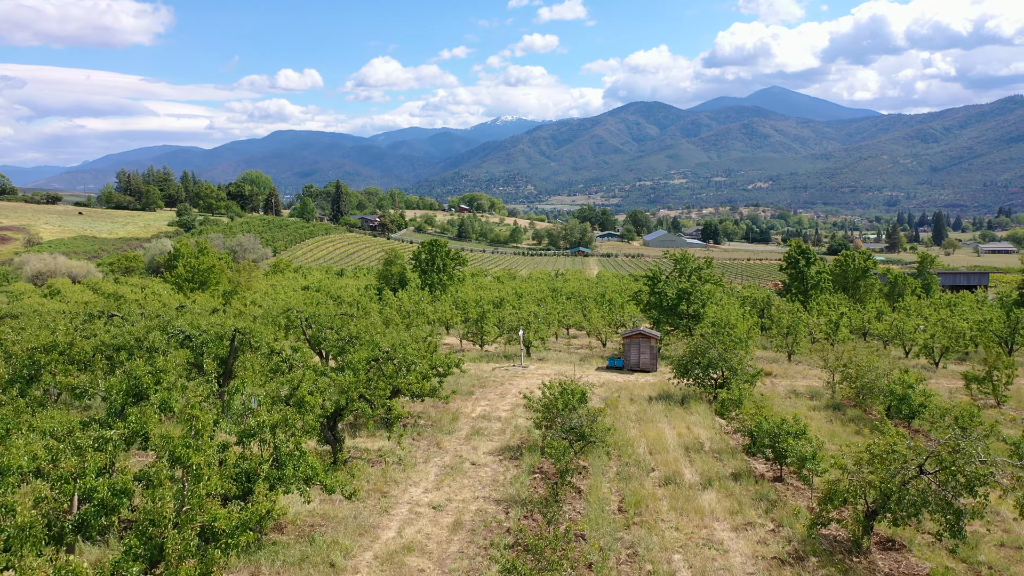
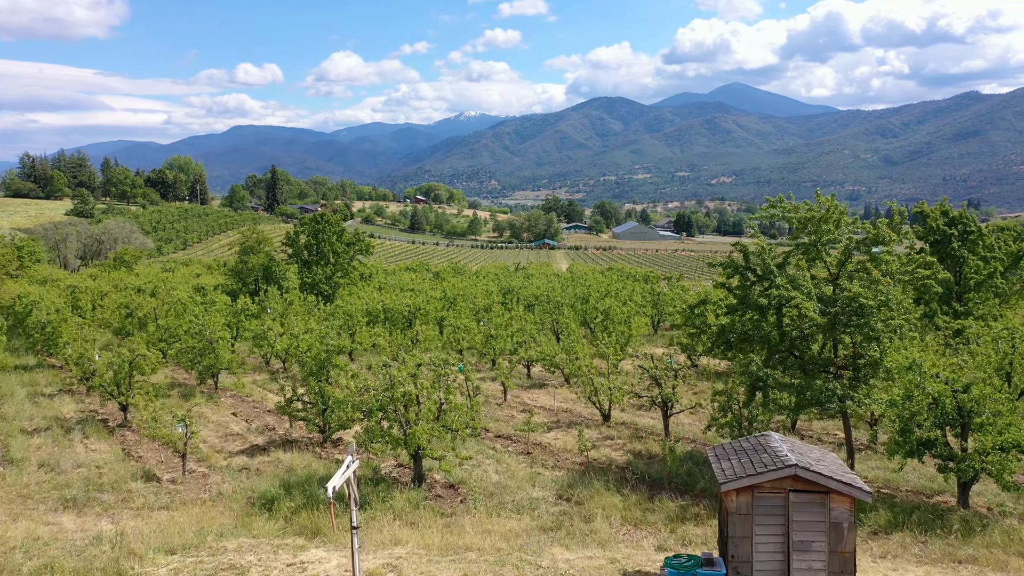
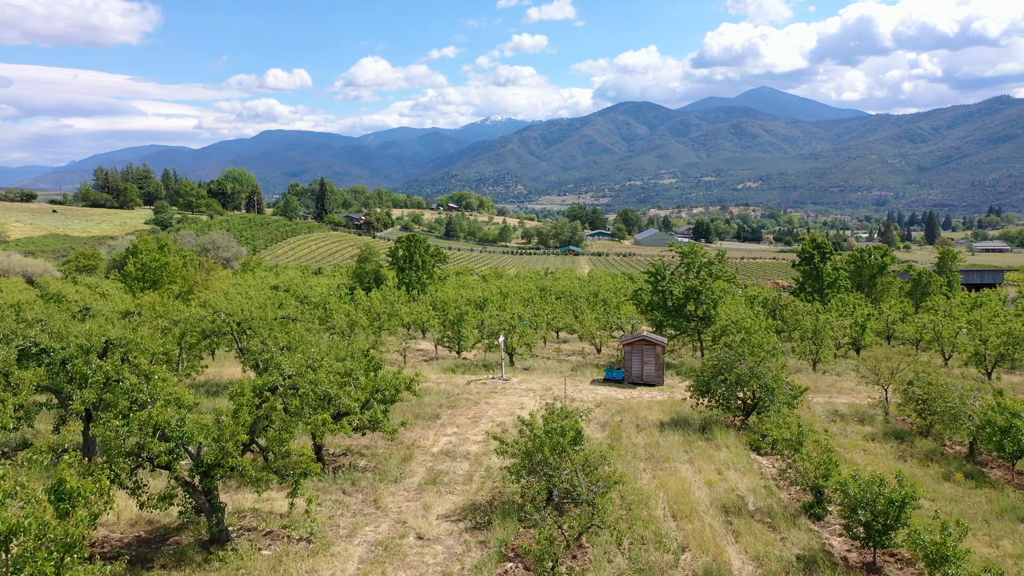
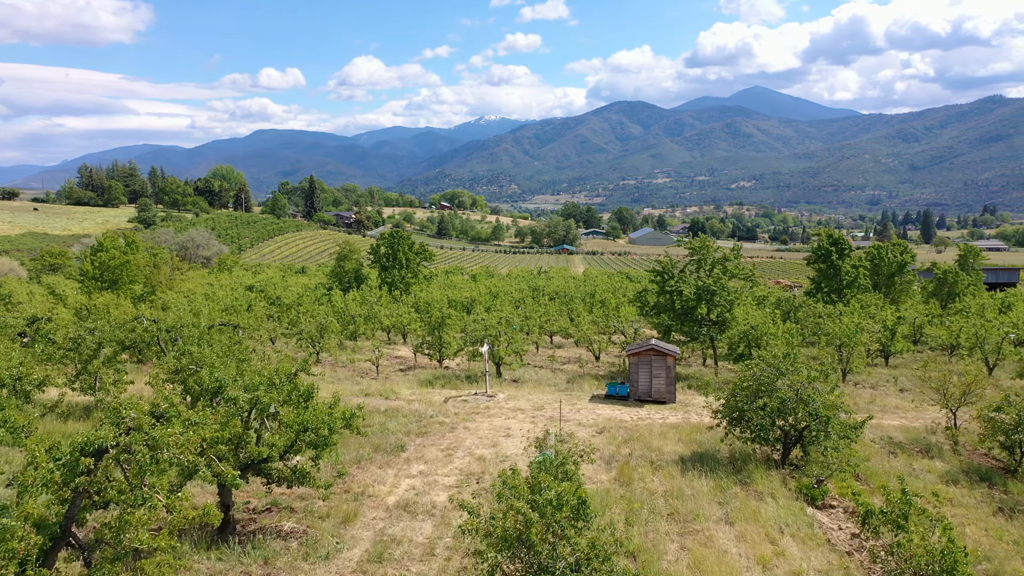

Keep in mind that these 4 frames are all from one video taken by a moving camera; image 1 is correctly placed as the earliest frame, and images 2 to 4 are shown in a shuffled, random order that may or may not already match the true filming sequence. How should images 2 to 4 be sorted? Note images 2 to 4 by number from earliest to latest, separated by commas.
3, 4, 2
